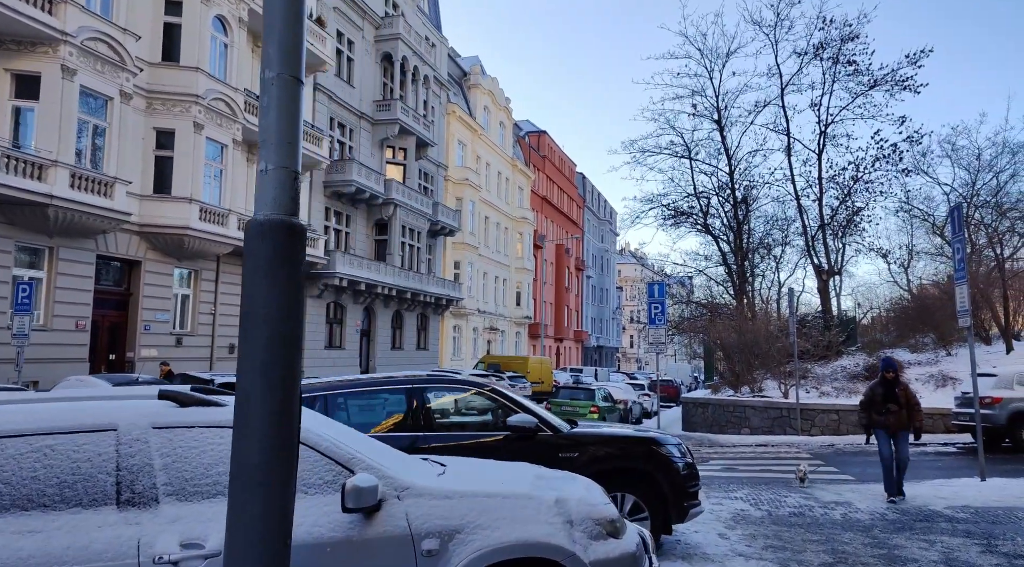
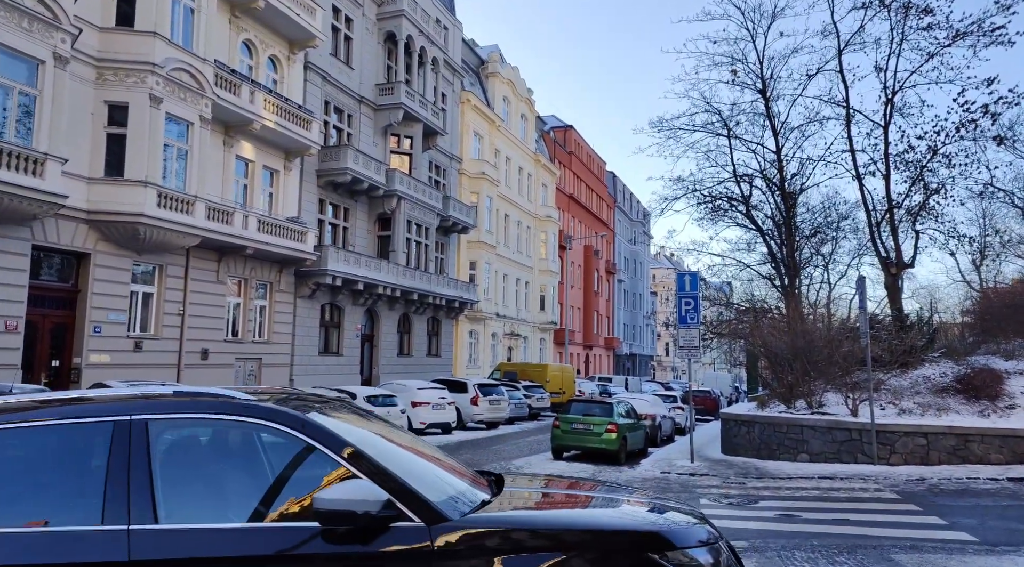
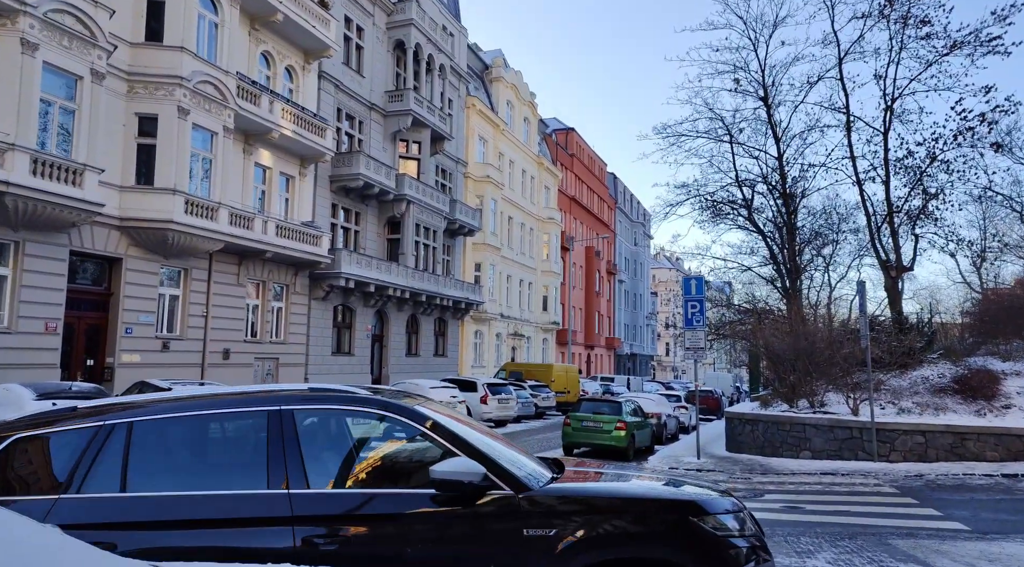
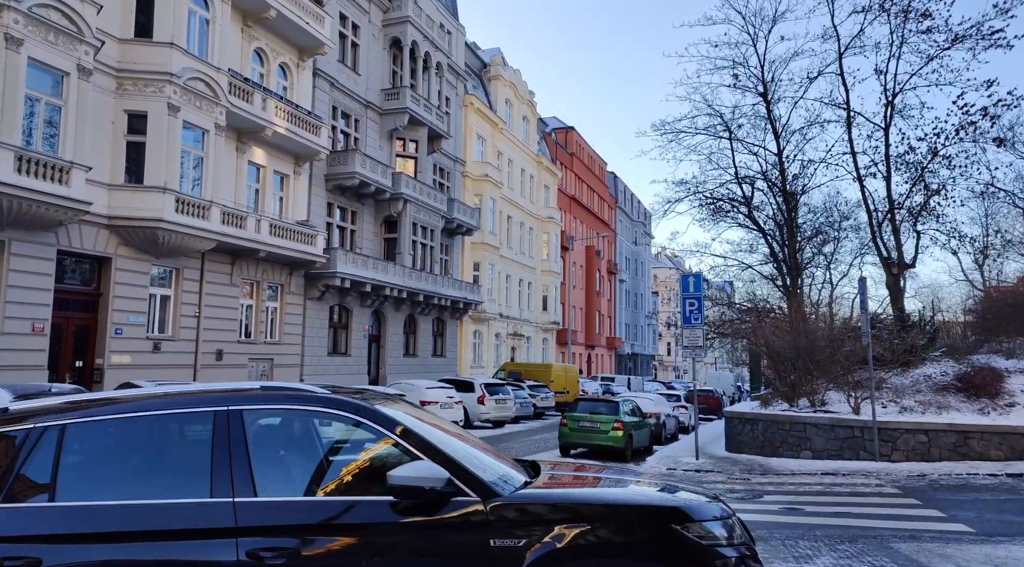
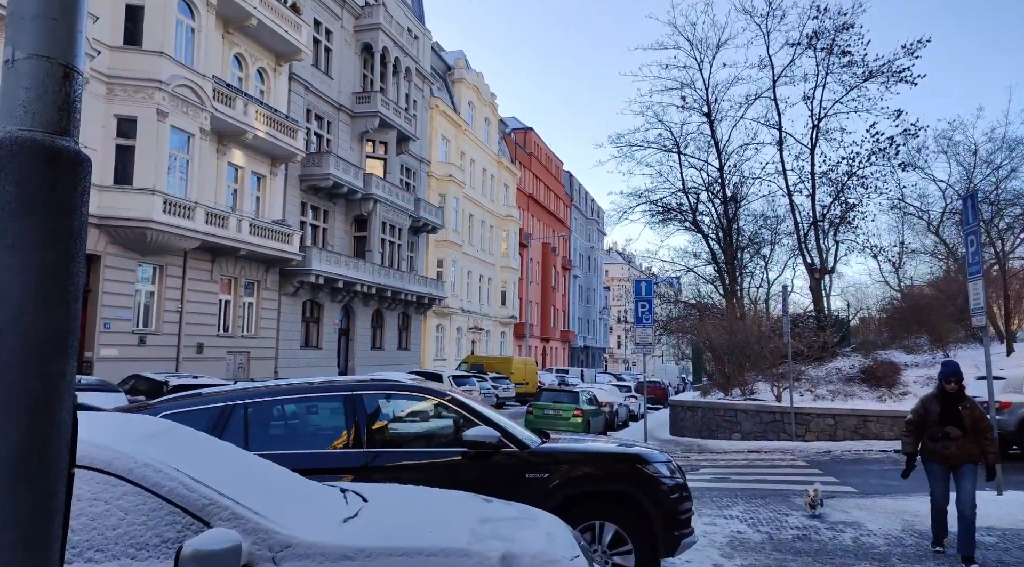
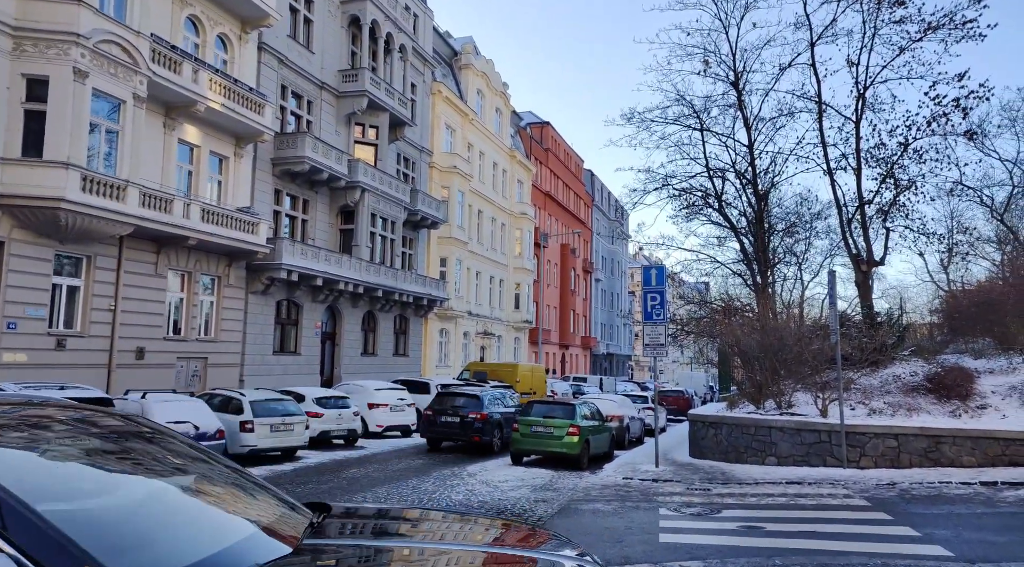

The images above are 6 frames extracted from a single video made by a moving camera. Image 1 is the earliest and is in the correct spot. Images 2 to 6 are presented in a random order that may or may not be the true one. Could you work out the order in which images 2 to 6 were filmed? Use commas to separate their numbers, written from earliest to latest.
5, 3, 4, 2, 6
